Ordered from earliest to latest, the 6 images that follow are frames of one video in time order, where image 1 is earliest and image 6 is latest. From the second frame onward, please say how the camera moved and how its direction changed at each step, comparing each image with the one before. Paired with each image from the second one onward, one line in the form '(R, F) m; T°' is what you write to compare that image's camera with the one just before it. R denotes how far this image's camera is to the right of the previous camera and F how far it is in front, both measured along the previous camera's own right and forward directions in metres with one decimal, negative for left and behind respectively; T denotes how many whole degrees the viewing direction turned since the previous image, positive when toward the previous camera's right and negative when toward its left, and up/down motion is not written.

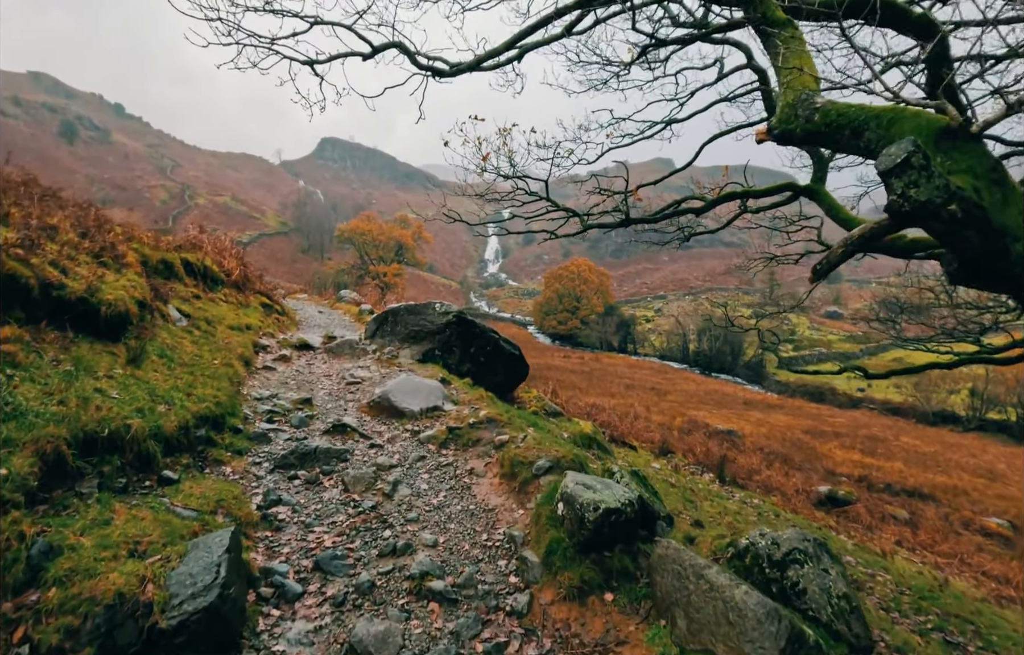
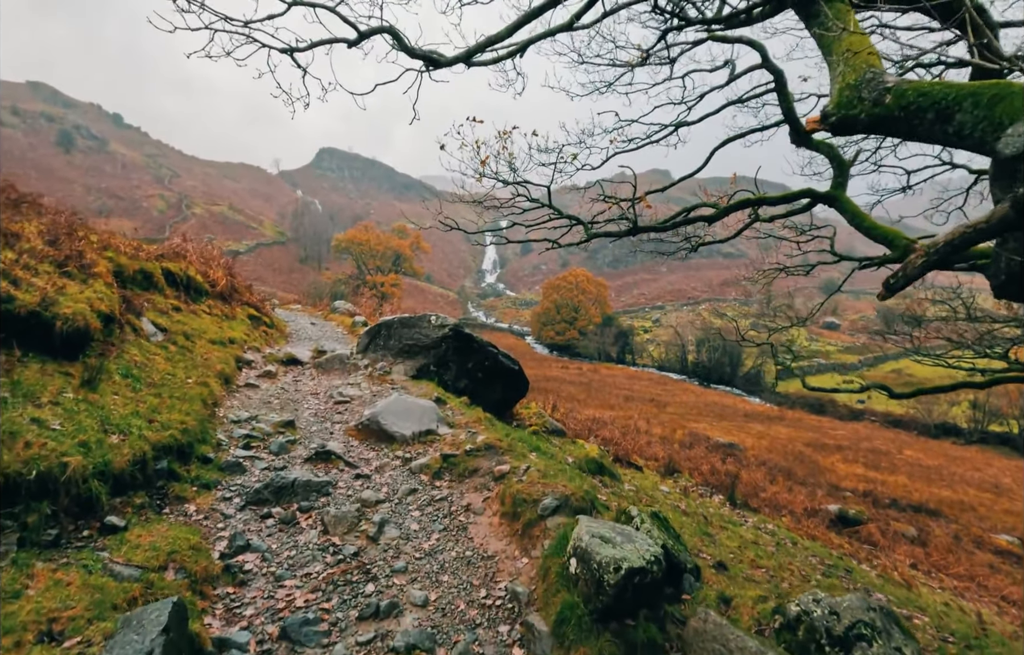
(0.0, +0.6) m; 0°
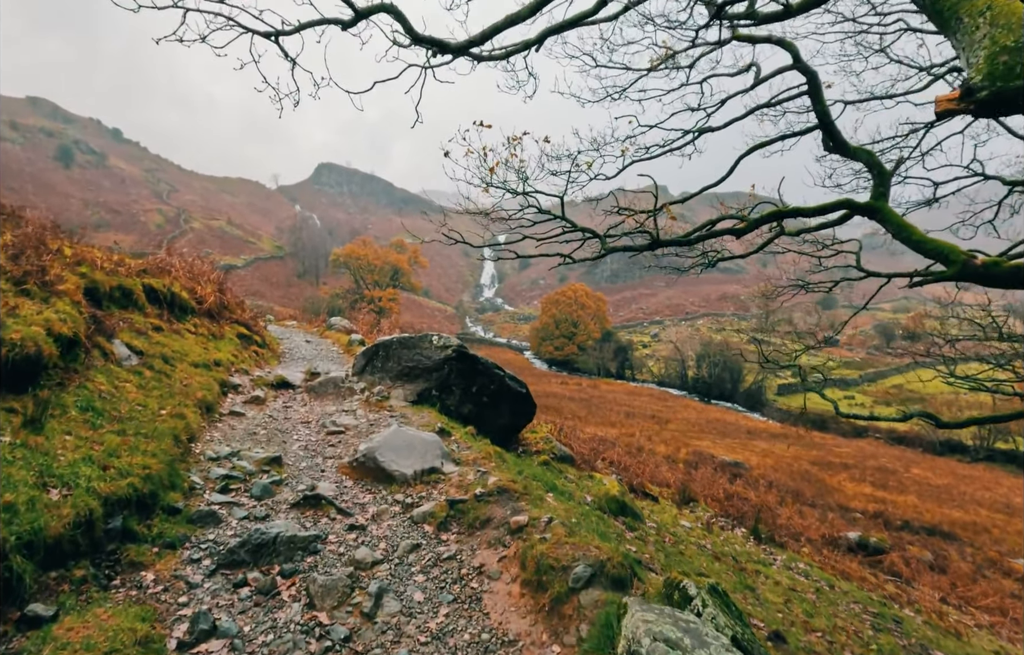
(-0.2, +0.8) m; 0°
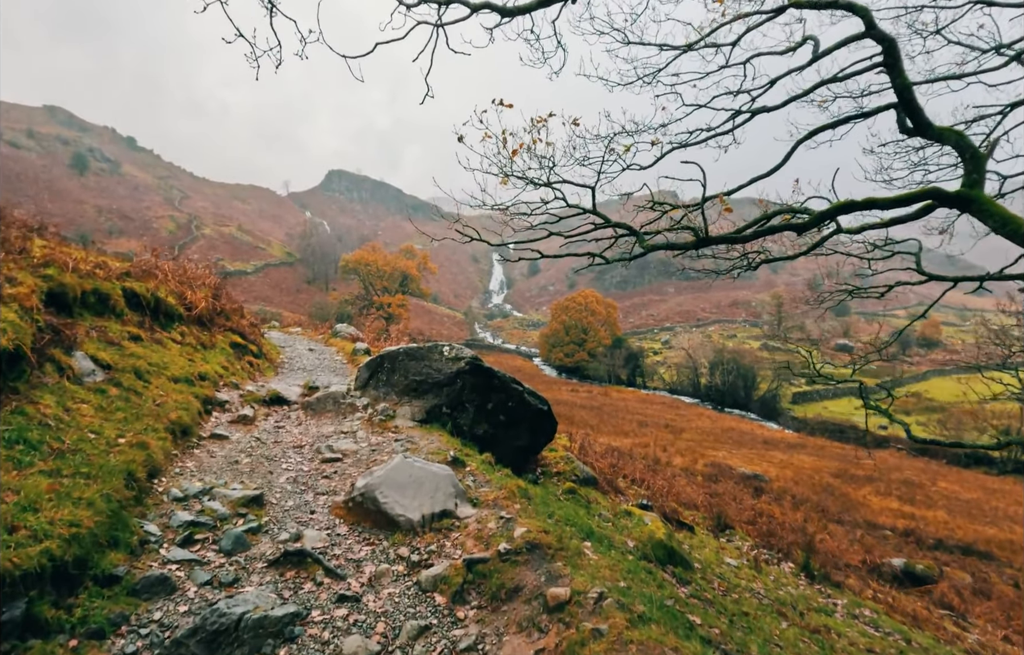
(-0.2, +1.1) m; -1°
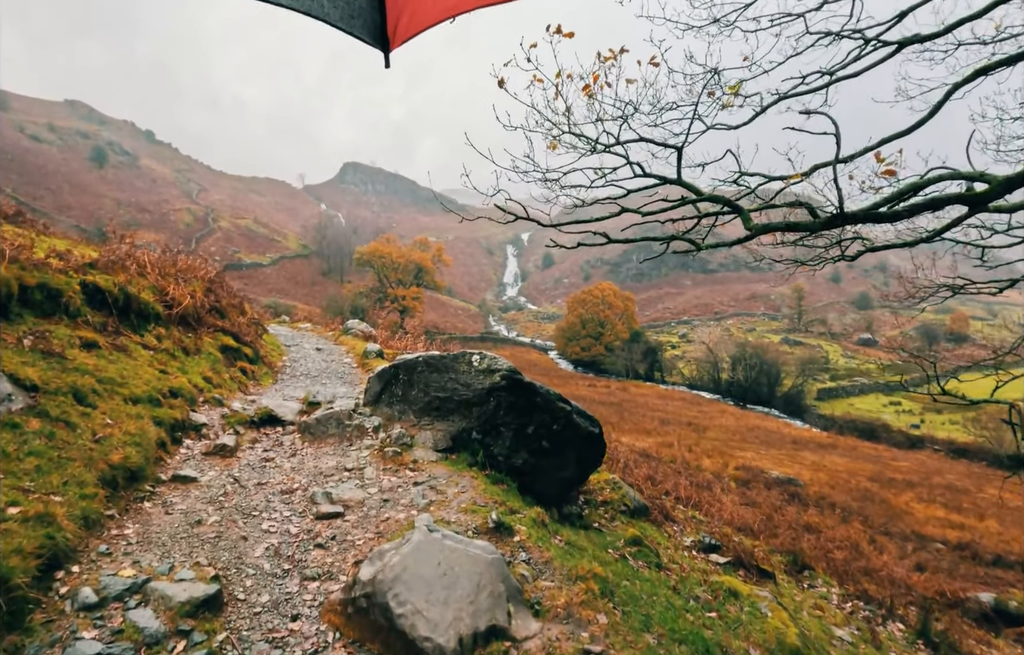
(-0.4, +1.8) m; -1°
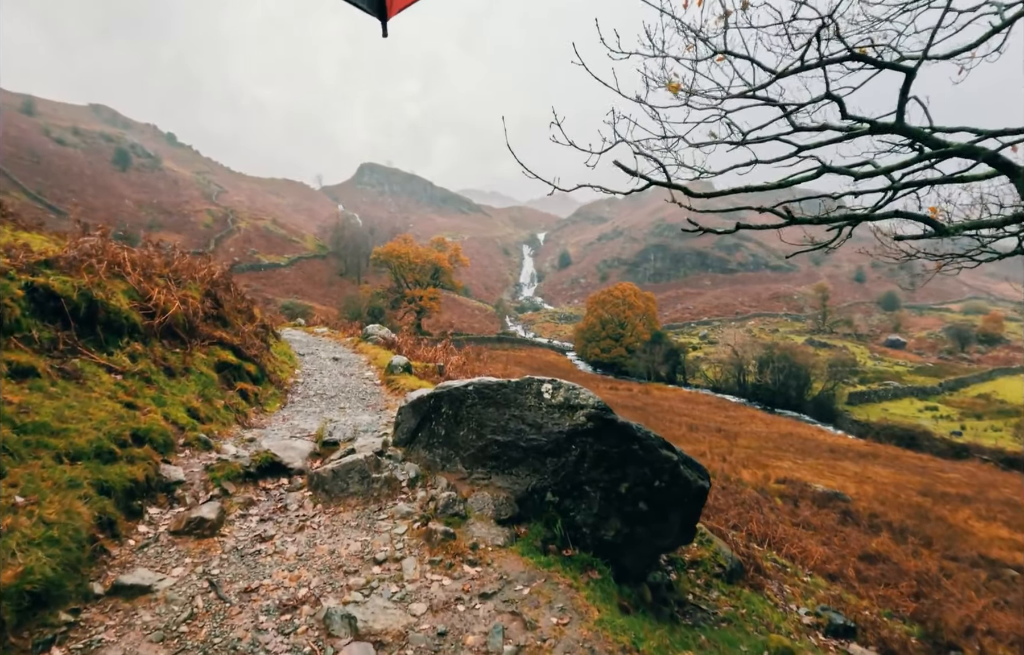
(-0.7, +2.0) m; -2°
